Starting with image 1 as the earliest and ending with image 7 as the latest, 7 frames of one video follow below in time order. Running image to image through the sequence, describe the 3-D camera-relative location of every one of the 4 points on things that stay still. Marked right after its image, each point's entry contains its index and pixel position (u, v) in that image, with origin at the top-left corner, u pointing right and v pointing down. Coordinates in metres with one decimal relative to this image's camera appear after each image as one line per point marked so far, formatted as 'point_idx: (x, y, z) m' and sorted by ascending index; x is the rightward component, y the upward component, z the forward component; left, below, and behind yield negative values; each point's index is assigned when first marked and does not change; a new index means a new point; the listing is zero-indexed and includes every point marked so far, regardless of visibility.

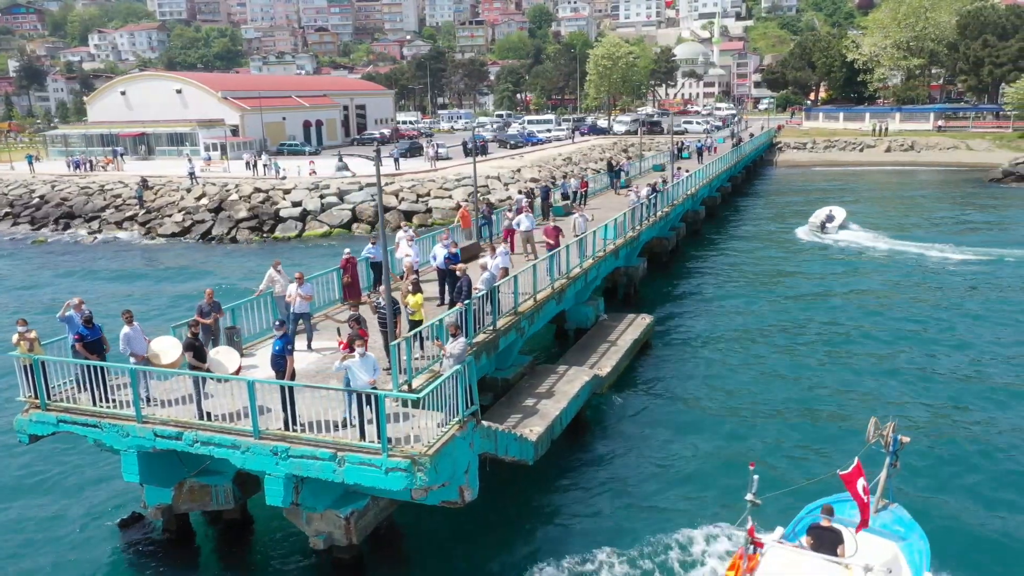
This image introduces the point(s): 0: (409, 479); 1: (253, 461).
0: (-1.3, -2.4, +10.0) m
1: (-3.4, -2.3, +10.8) m
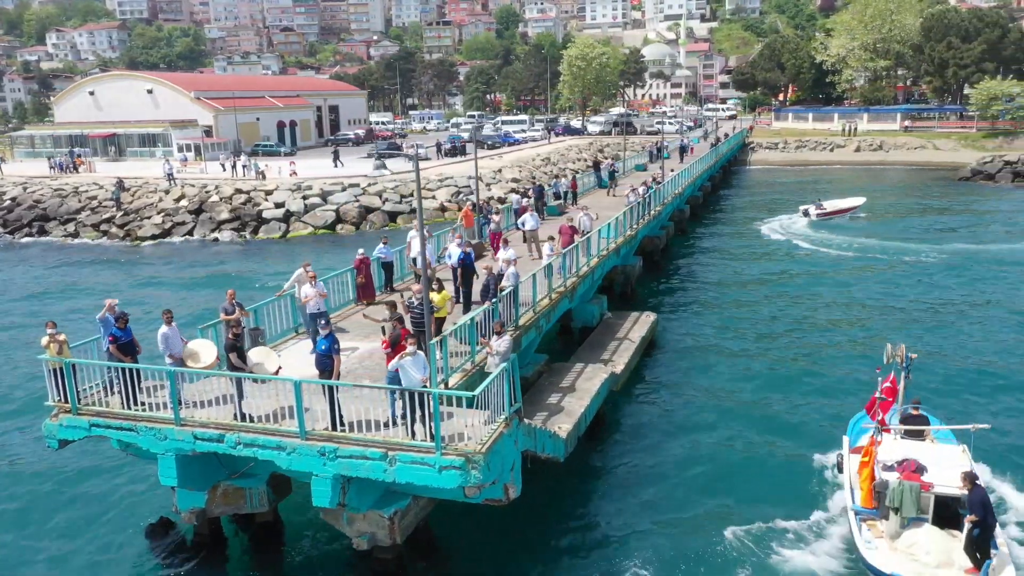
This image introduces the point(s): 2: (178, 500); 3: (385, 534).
0: (-0.6, -2.3, +10.0) m
1: (-2.8, -2.3, +10.7) m
2: (-5.0, -3.2, +12.1) m
3: (-1.8, -3.5, +11.5) m
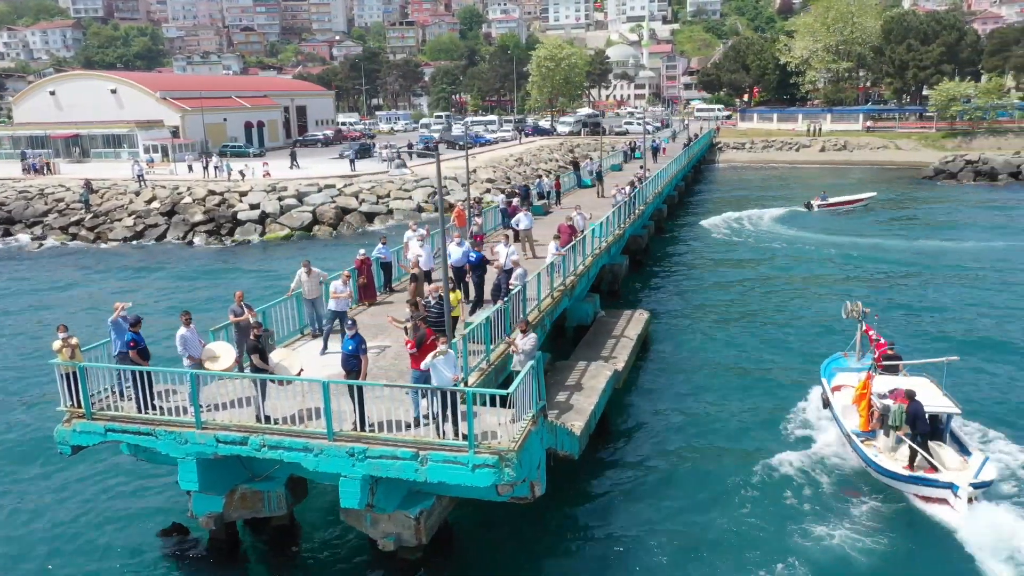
0: (-0.2, -2.3, +10.0) m
1: (-2.4, -2.3, +10.6) m
2: (-4.7, -3.2, +11.9) m
3: (-1.4, -3.5, +11.4) m
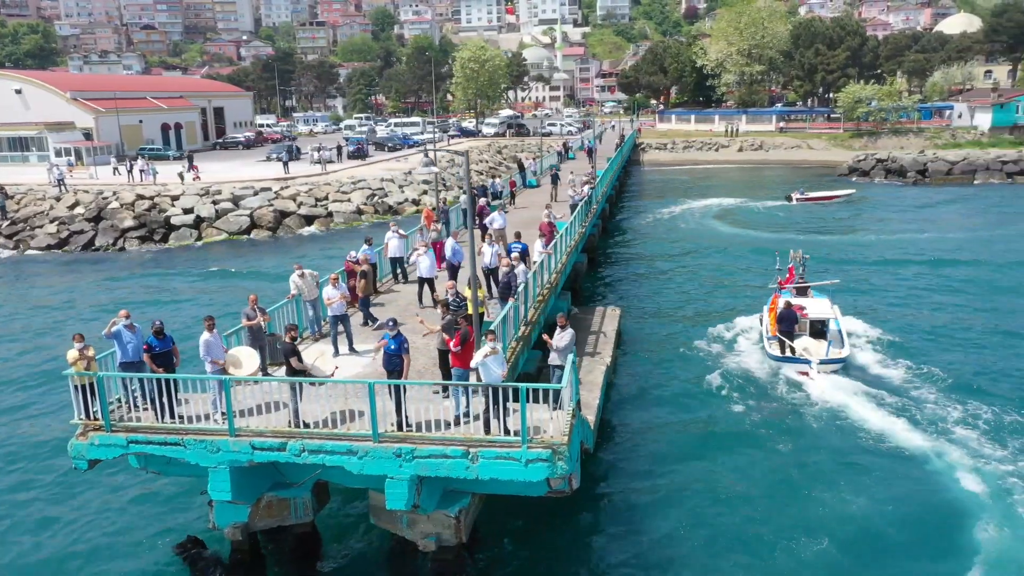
0: (+0.5, -2.2, +10.1) m
1: (-1.8, -2.3, +10.5) m
2: (-4.2, -3.2, +11.6) m
3: (-0.9, -3.4, +11.4) m
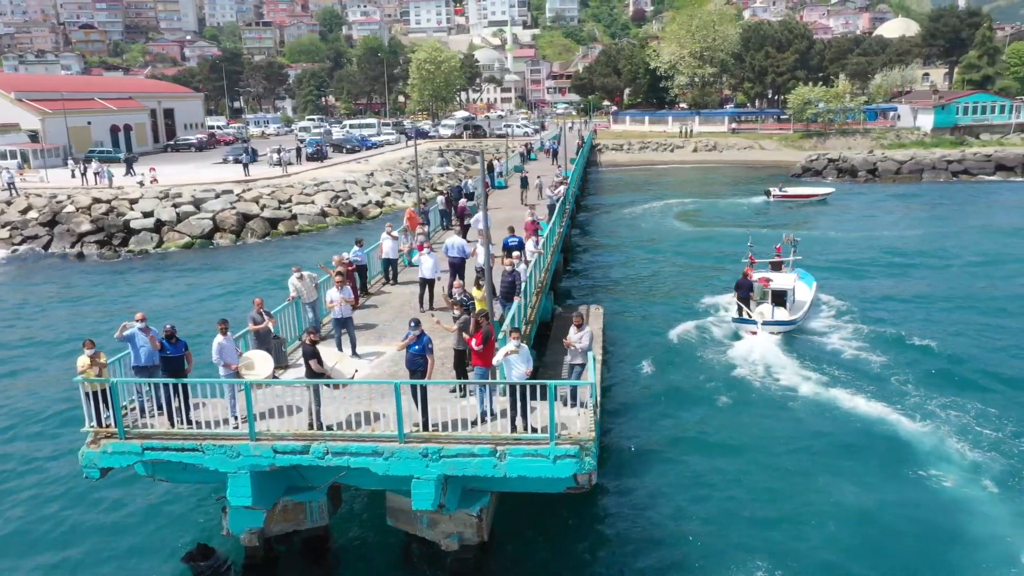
0: (+0.8, -2.2, +10.2) m
1: (-1.5, -2.3, +10.5) m
2: (-3.9, -3.3, +11.4) m
3: (-0.6, -3.4, +11.4) m
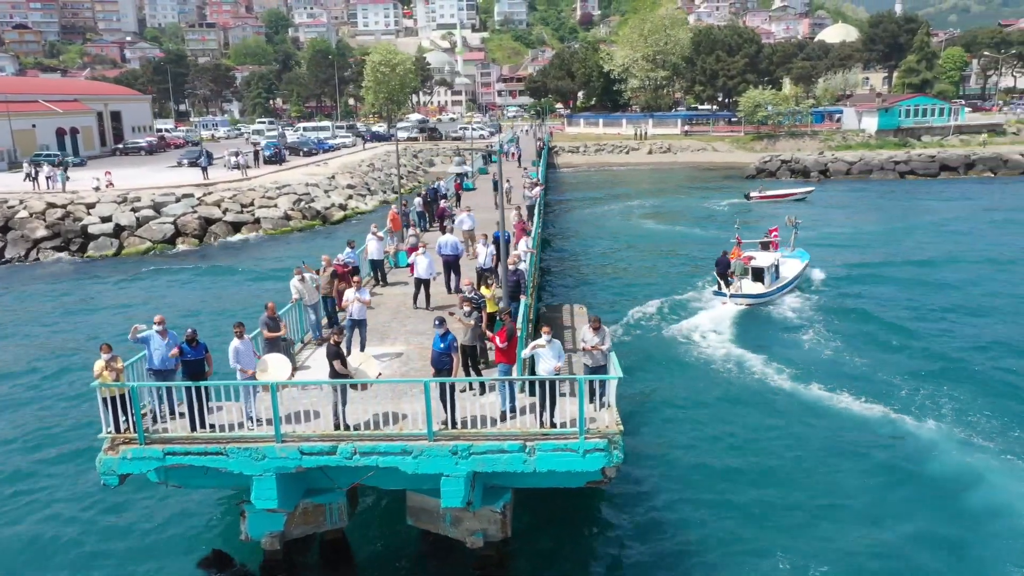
0: (+1.2, -2.2, +10.4) m
1: (-1.1, -2.3, +10.5) m
2: (-3.5, -3.3, +11.3) m
3: (-0.2, -3.4, +11.5) m
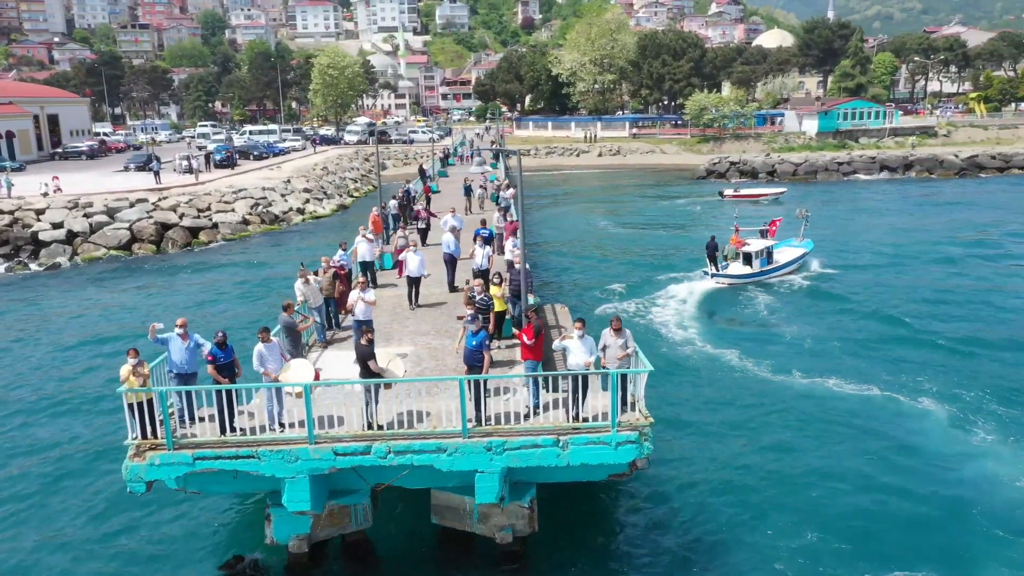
0: (+1.7, -2.1, +10.7) m
1: (-0.6, -2.2, +10.6) m
2: (-3.1, -3.3, +11.2) m
3: (+0.2, -3.4, +11.6) m
